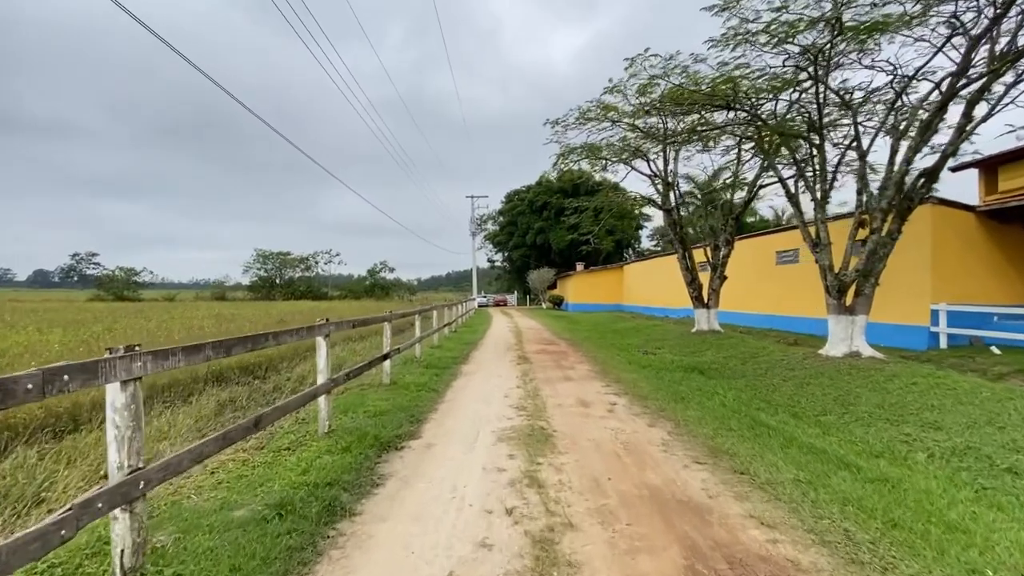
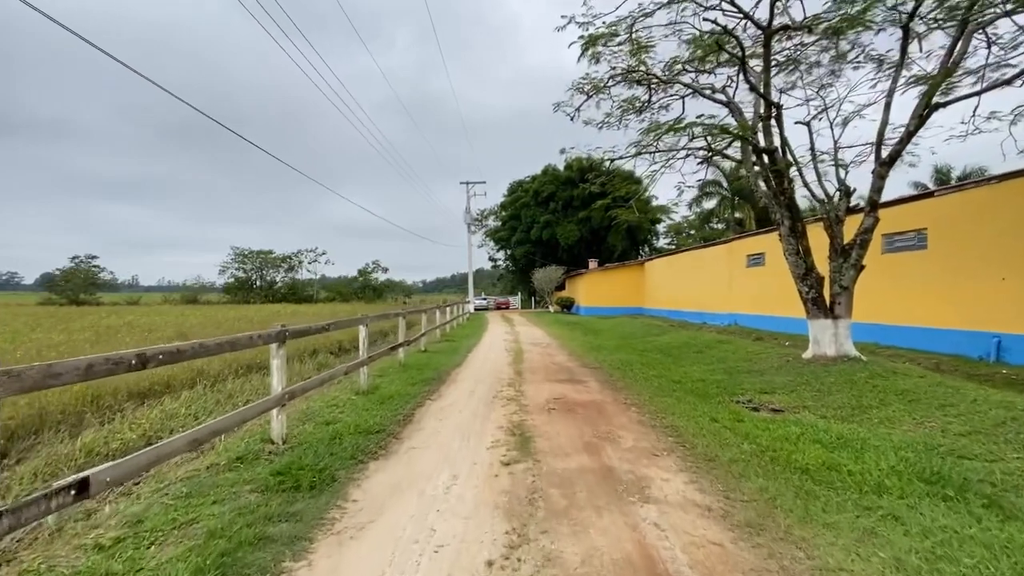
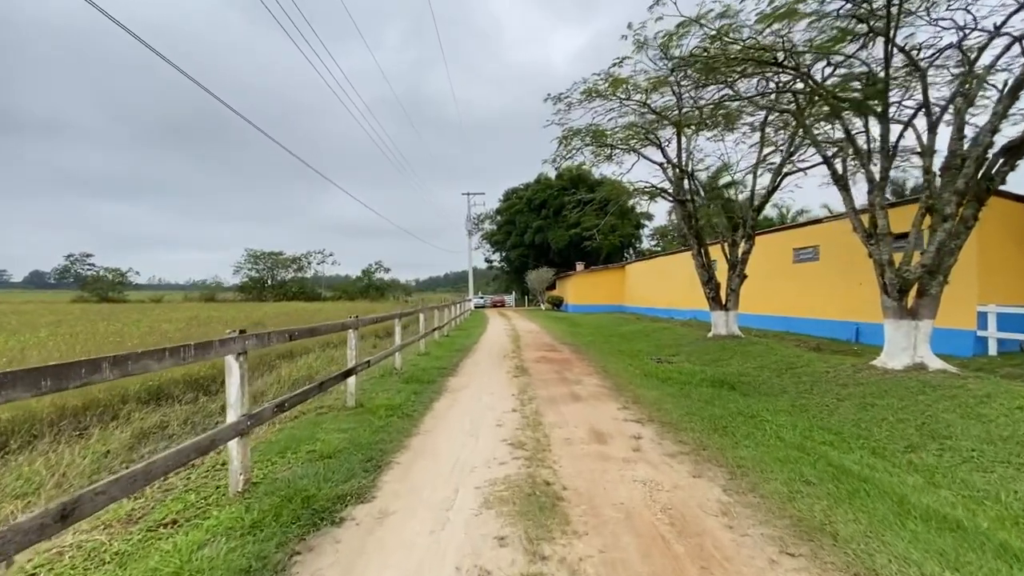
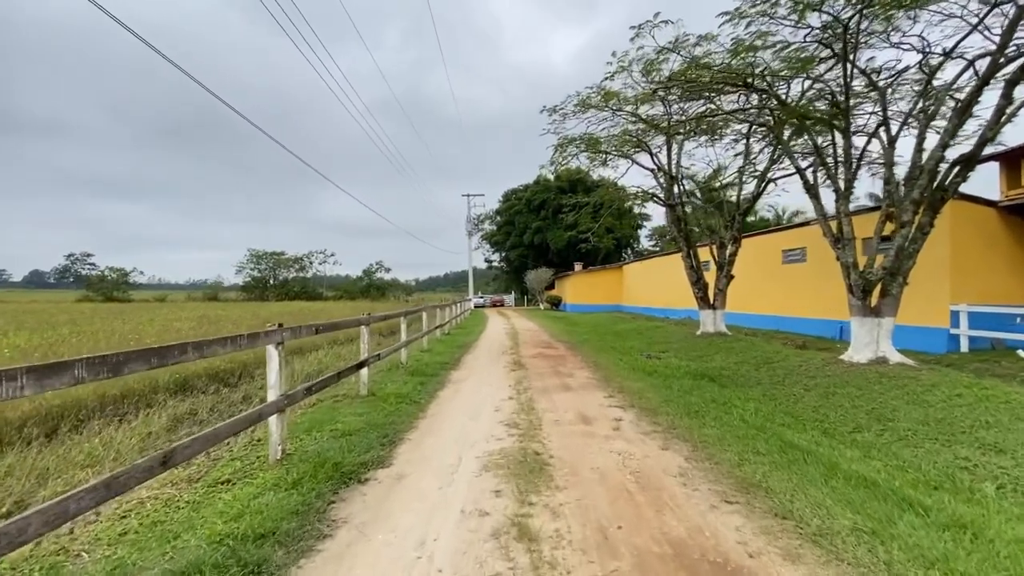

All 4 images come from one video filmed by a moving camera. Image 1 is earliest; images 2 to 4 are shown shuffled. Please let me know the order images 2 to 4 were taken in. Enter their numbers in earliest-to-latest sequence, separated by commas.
4, 3, 2
